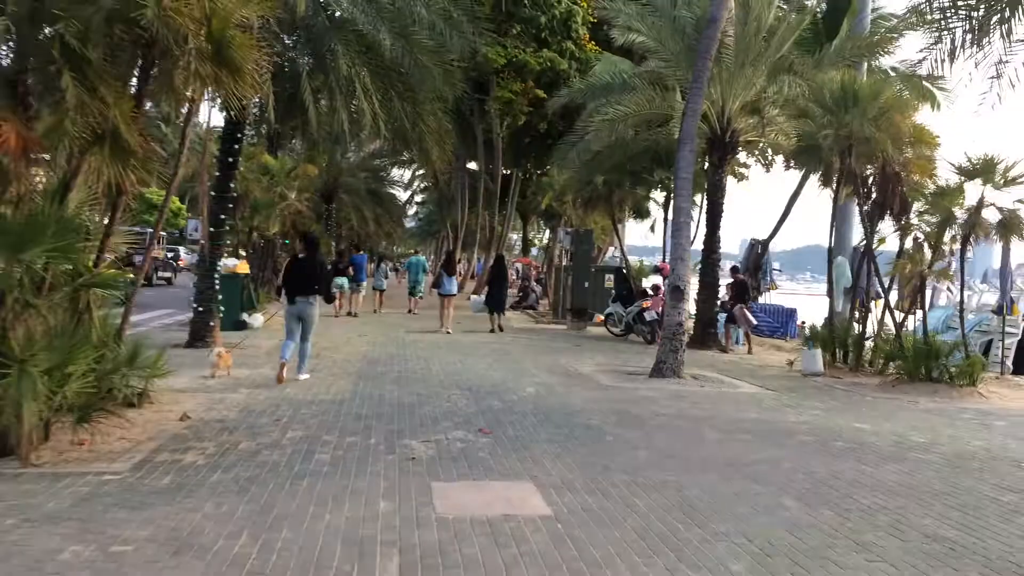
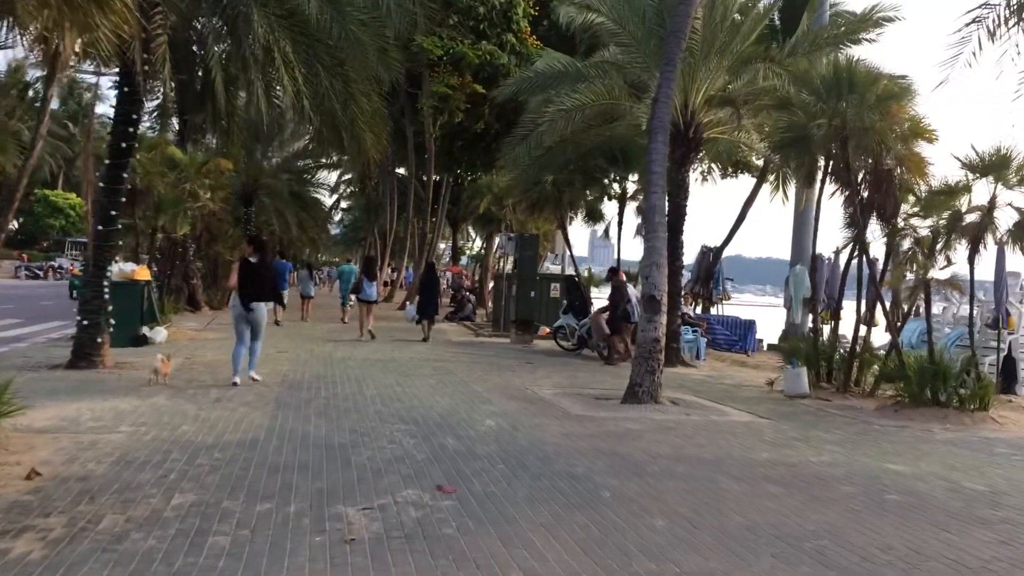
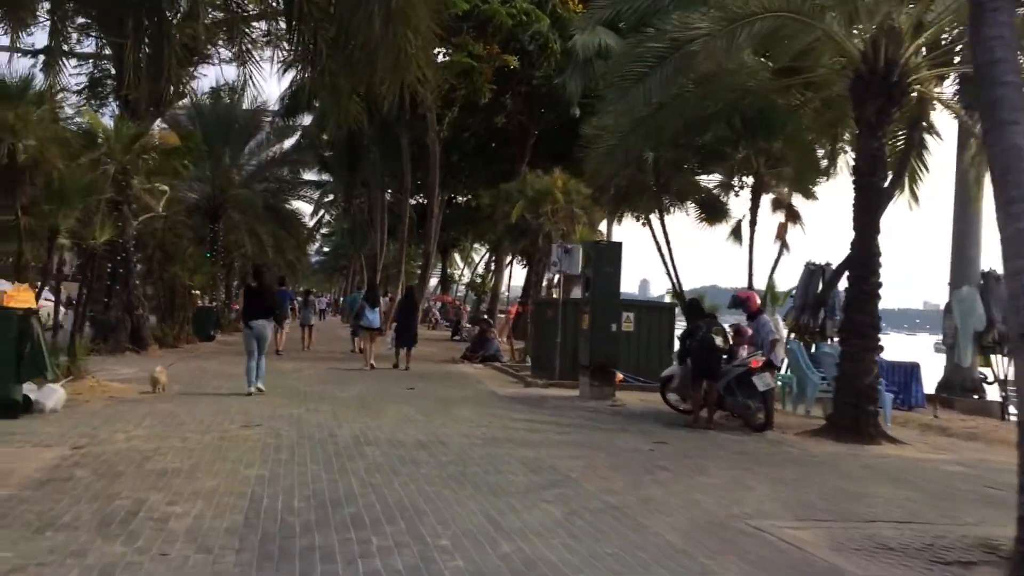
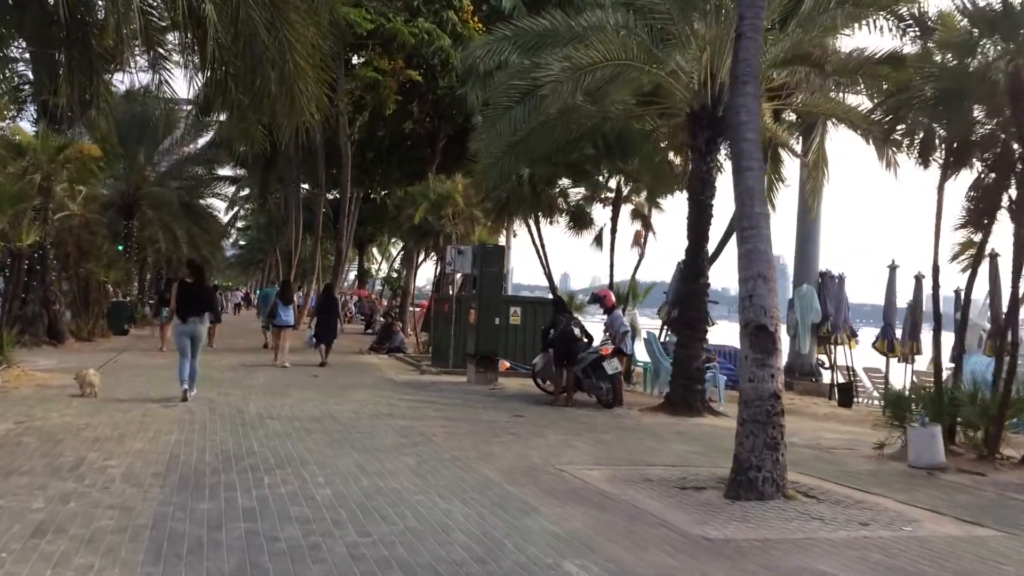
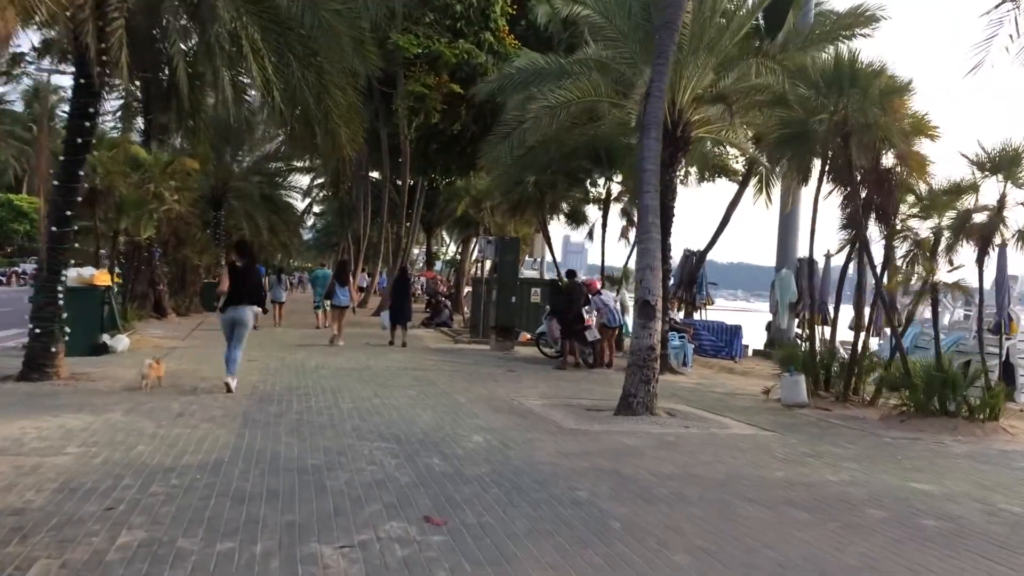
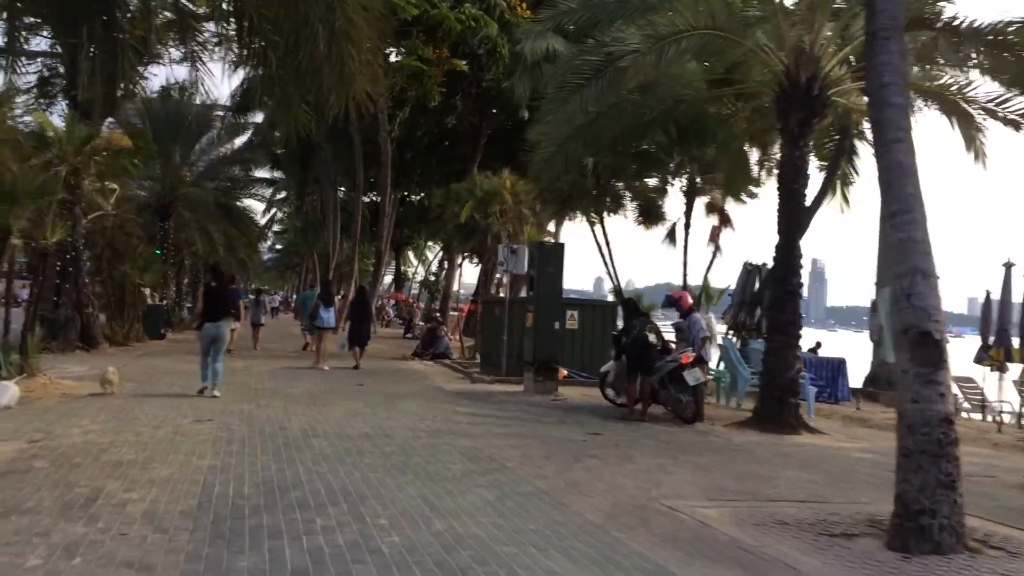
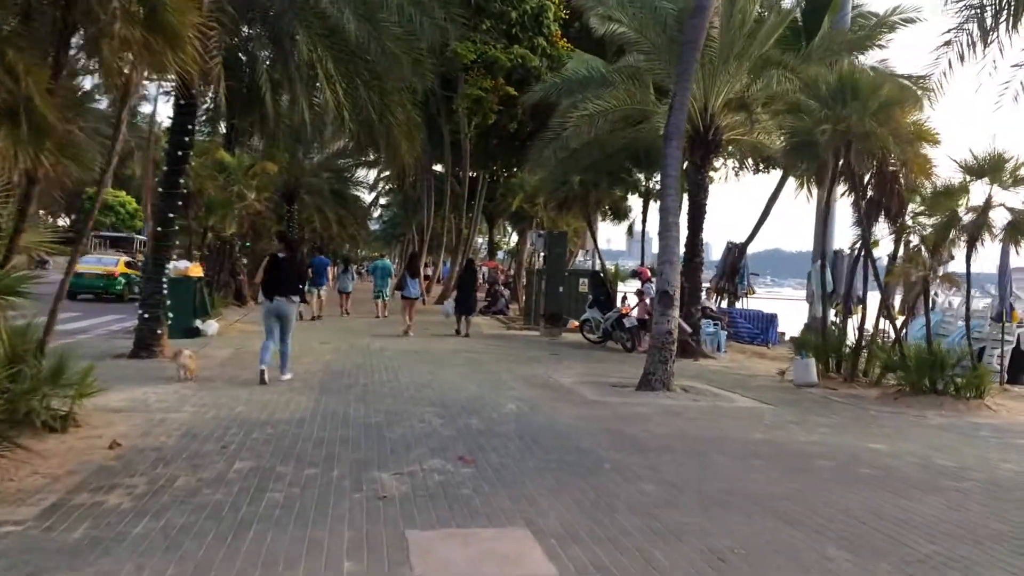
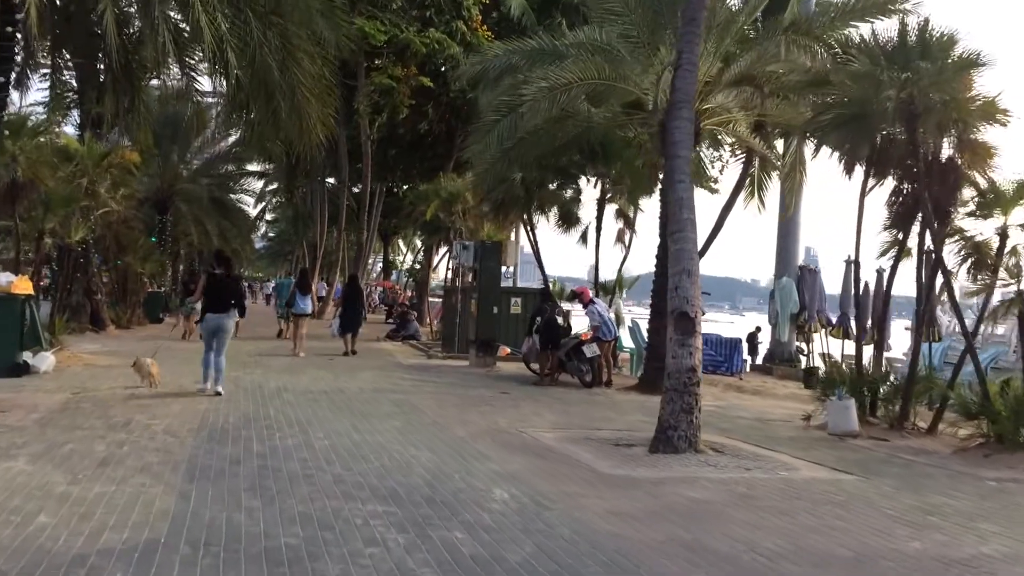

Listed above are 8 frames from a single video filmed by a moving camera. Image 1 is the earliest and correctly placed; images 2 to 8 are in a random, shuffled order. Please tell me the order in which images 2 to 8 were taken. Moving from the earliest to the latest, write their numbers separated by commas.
7, 2, 5, 8, 4, 6, 3
